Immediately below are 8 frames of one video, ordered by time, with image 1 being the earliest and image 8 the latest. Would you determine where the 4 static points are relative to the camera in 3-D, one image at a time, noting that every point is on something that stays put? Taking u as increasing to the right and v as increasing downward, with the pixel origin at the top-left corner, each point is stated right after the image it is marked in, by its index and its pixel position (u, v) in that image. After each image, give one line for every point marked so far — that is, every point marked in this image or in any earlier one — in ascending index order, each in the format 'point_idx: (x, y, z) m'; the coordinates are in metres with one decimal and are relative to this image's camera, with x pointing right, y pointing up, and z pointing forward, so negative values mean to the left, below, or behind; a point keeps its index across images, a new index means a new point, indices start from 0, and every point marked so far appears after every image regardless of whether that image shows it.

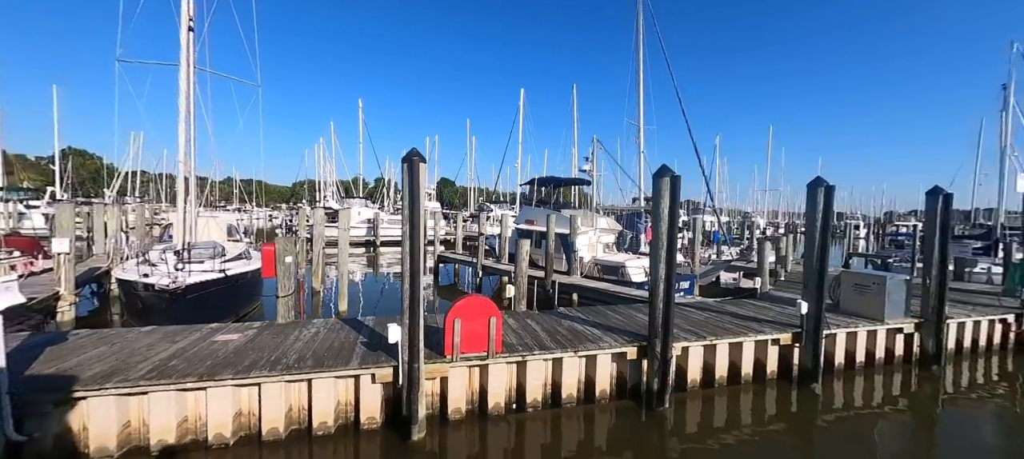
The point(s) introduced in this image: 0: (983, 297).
0: (+11.4, -1.7, +9.9) m
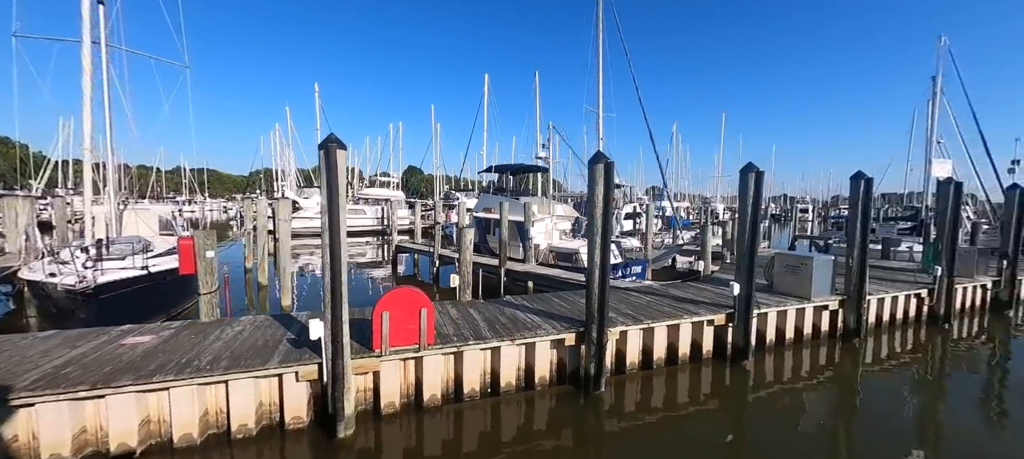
0: (+10.2, -1.2, +10.7) m
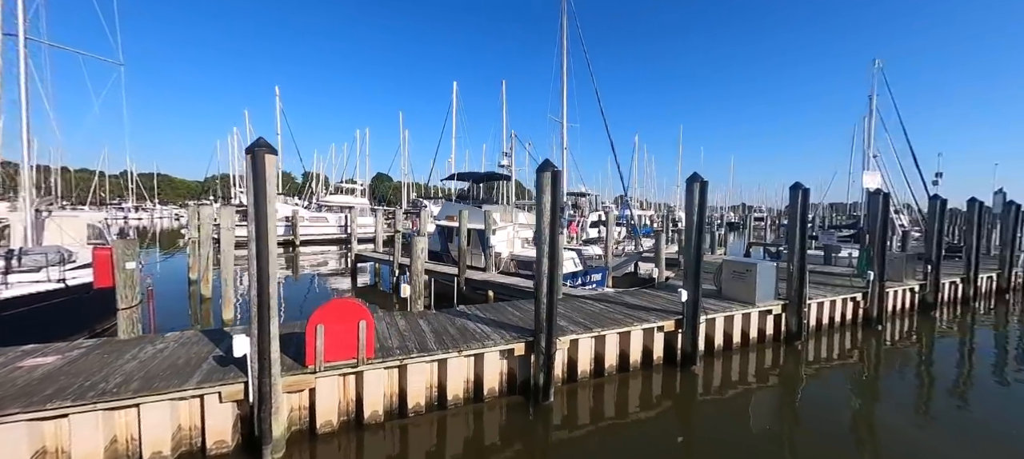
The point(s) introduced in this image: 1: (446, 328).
0: (+9.1, -1.4, +11.3) m
1: (-1.0, -1.4, +5.8) m
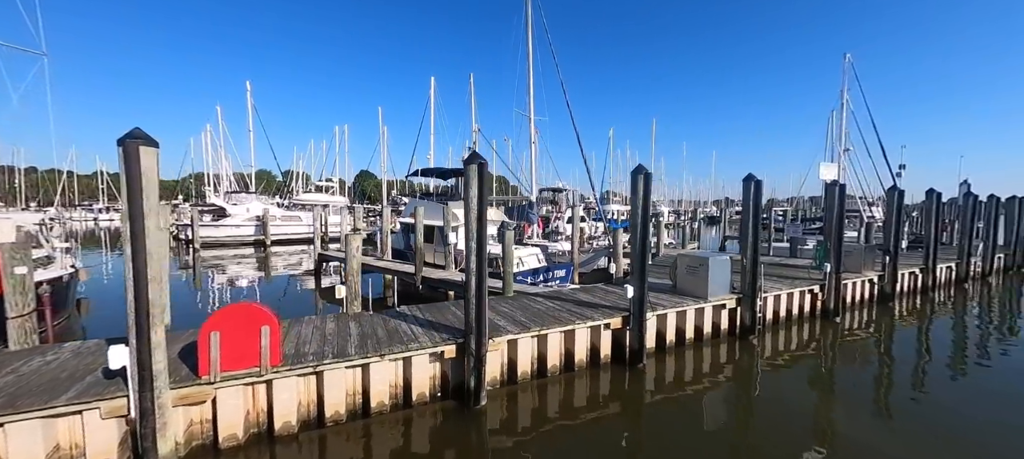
0: (+8.0, -1.2, +11.3) m
1: (-1.9, -1.4, +5.5) m
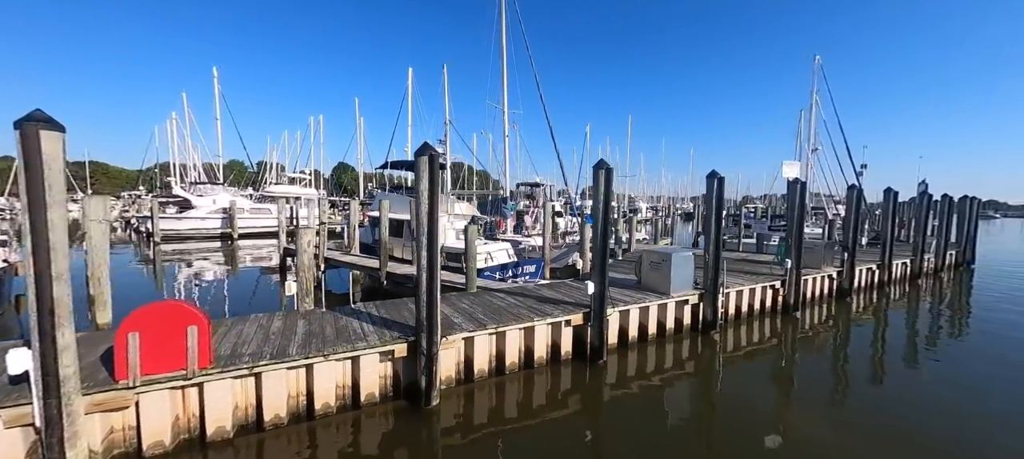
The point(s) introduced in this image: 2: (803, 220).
0: (+7.1, -1.1, +11.5) m
1: (-2.5, -1.3, +5.3) m
2: (+7.2, +0.2, +10.1) m
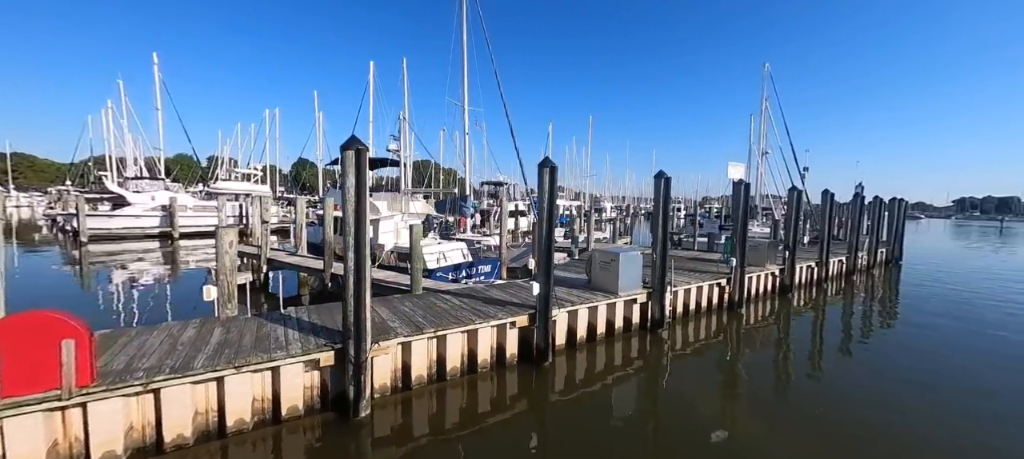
0: (+5.8, -1.1, +11.8) m
1: (-3.2, -1.3, +4.9) m
2: (+6.0, +0.3, +10.4) m
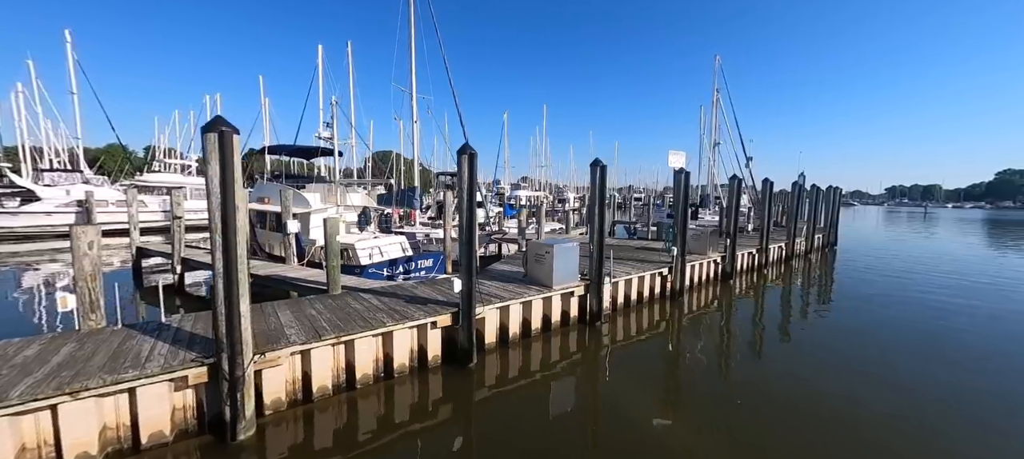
0: (+4.2, -0.7, +11.8) m
1: (-4.2, -1.3, +4.1) m
2: (+4.5, +0.5, +10.4) m
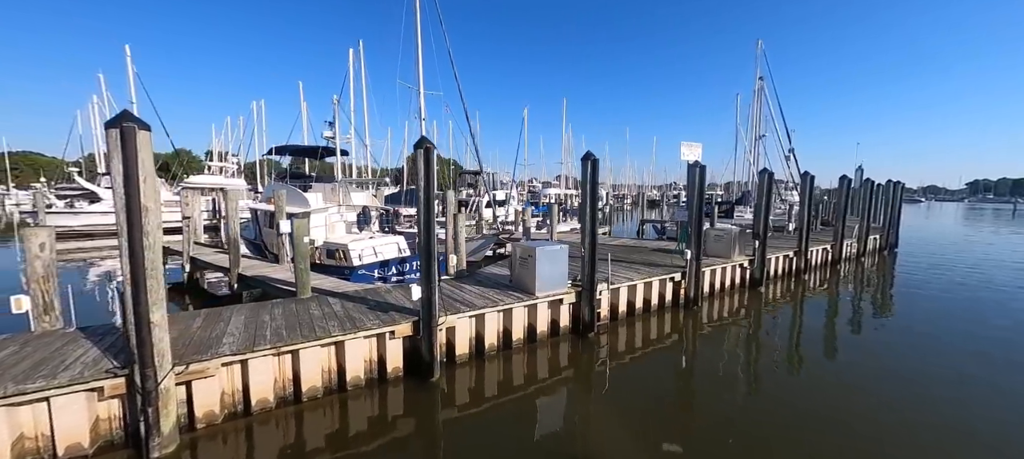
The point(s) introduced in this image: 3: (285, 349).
0: (+4.3, -0.8, +10.9) m
1: (-4.9, -1.3, +4.0) m
2: (+4.5, +0.5, +9.4) m
3: (-2.6, -1.4, +4.8) m
